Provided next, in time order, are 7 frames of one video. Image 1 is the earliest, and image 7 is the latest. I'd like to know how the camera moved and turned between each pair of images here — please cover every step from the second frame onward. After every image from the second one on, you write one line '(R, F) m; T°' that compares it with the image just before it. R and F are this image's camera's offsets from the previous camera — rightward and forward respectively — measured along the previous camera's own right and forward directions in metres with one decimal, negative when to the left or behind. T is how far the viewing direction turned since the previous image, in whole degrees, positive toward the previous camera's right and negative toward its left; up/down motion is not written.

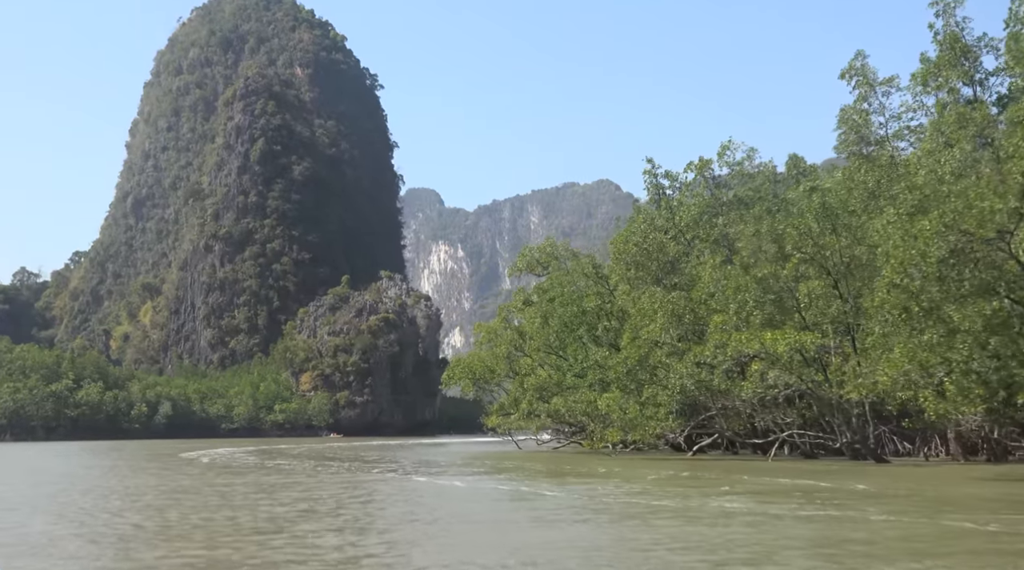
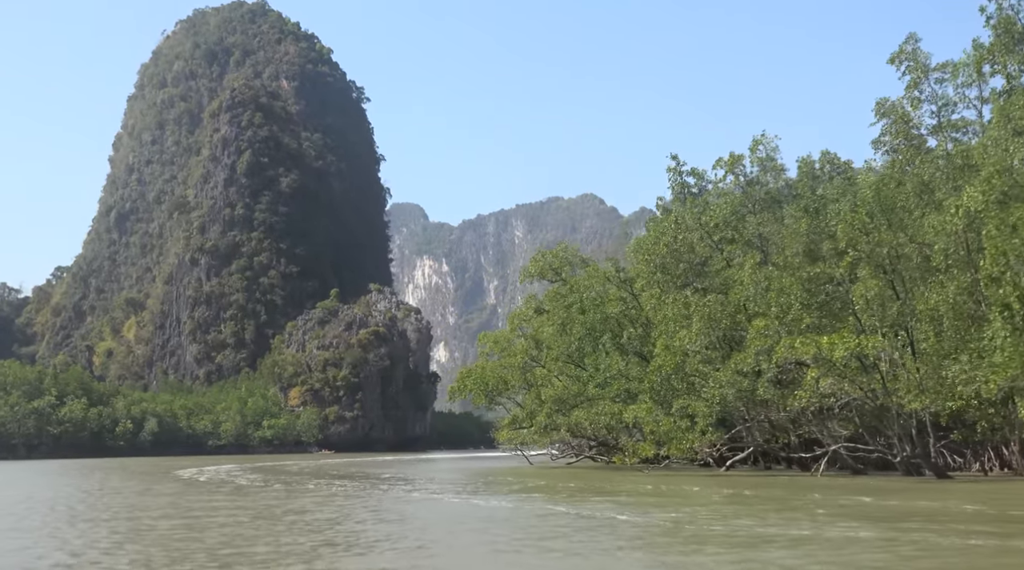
(-1.0, +2.2) m; +1°
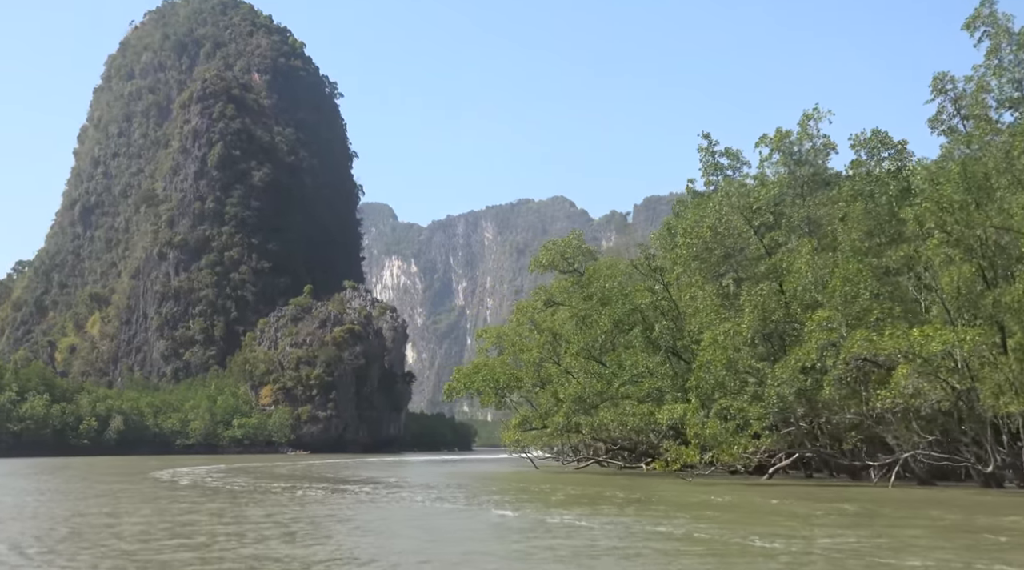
(-1.5, +3.2) m; +2°
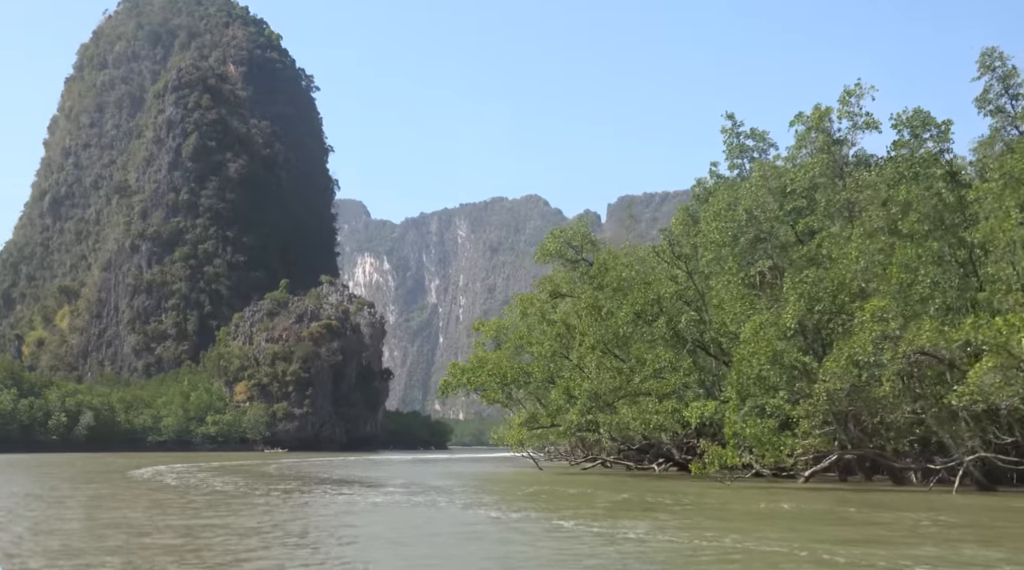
(-1.1, +2.3) m; +1°
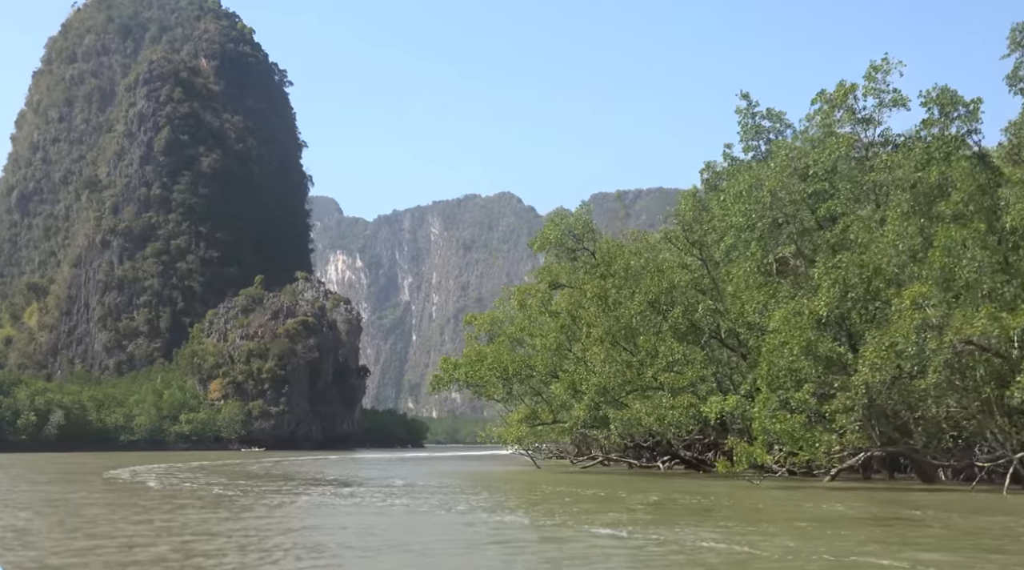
(-0.8, +1.7) m; +1°
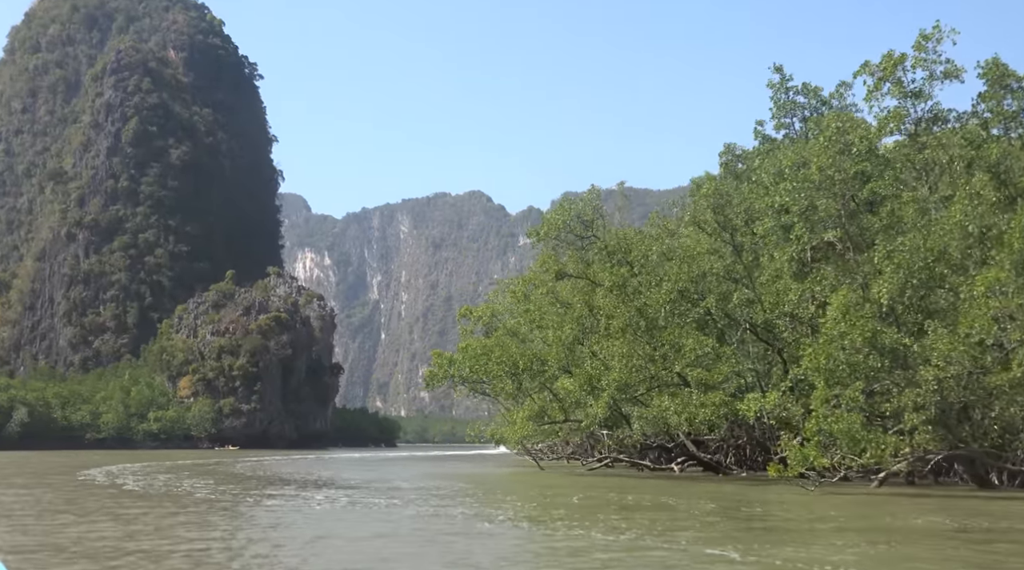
(-1.1, +2.3) m; +2°
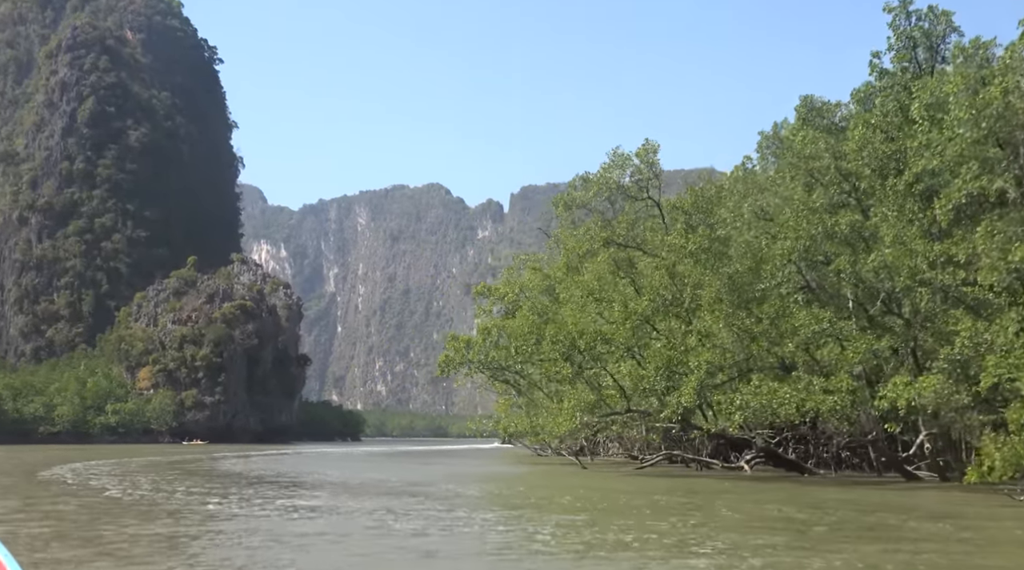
(-2.2, +4.7) m; +2°
